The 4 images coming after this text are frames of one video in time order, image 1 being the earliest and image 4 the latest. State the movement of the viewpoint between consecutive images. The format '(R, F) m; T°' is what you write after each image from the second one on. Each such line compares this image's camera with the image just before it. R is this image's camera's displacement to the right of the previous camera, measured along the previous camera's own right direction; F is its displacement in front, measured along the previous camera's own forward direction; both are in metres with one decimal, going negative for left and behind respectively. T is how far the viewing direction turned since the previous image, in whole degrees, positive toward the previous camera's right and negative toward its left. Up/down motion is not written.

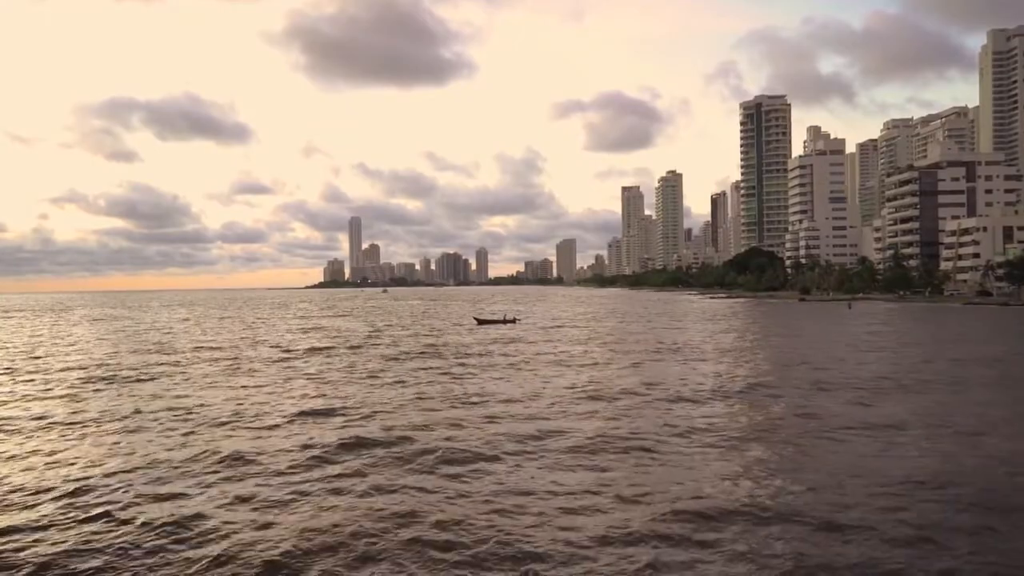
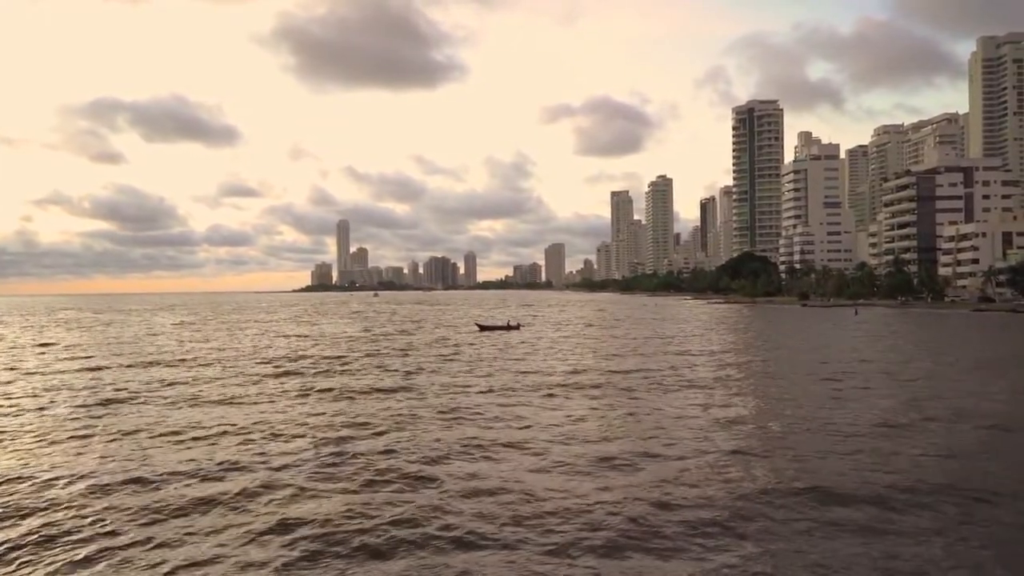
(-1.5, +2.4) m; +1°
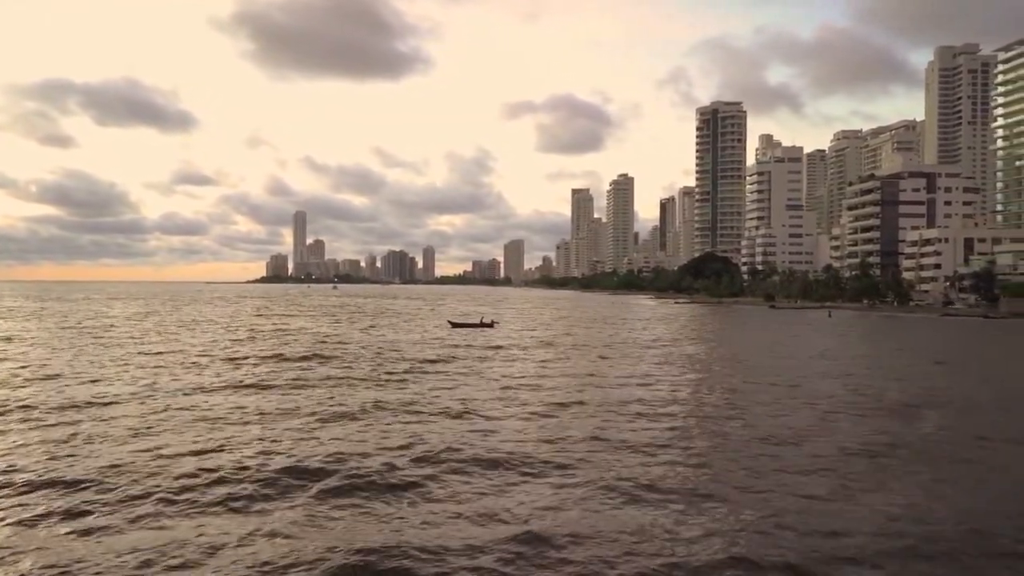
(-1.7, +2.5) m; +3°
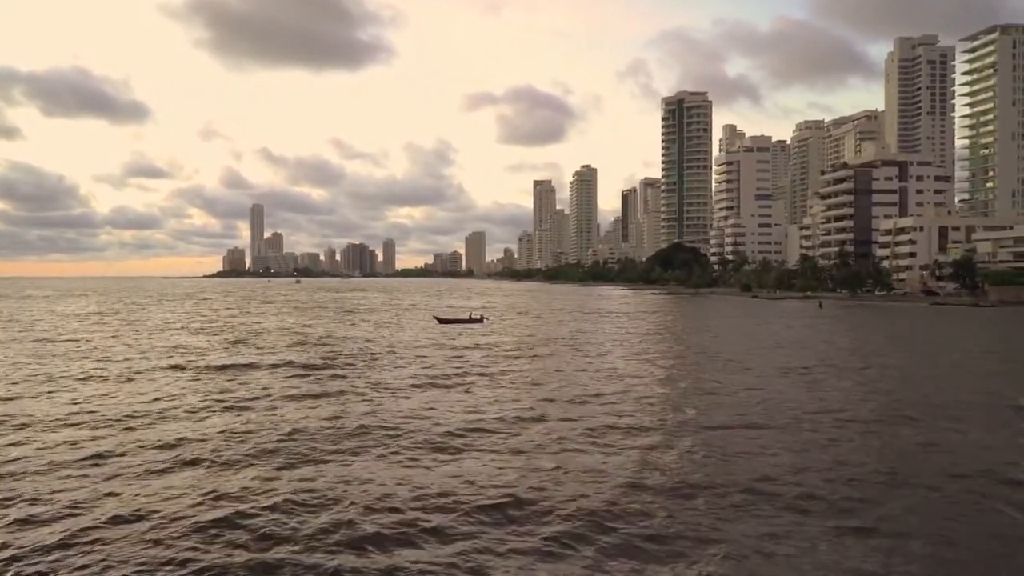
(-2.7, +3.6) m; +3°
